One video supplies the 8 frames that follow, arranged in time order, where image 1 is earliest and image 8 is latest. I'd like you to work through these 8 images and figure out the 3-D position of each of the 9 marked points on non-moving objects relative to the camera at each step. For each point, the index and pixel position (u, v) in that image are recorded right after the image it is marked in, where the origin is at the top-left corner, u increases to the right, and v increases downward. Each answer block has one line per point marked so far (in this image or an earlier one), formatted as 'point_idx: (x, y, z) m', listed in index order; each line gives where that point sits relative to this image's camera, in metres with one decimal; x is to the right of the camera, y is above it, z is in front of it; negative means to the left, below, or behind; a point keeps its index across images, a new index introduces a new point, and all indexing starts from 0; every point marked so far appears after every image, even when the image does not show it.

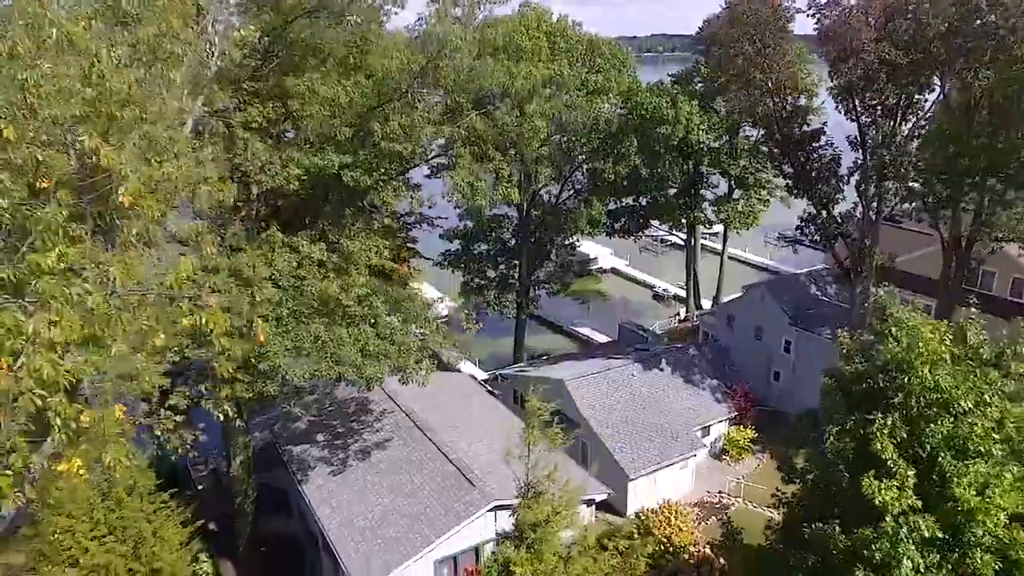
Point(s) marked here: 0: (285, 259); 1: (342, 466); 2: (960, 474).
0: (-5.2, +0.7, +16.7) m
1: (-4.6, -4.7, +19.5) m
2: (+6.0, -2.5, +9.8) m
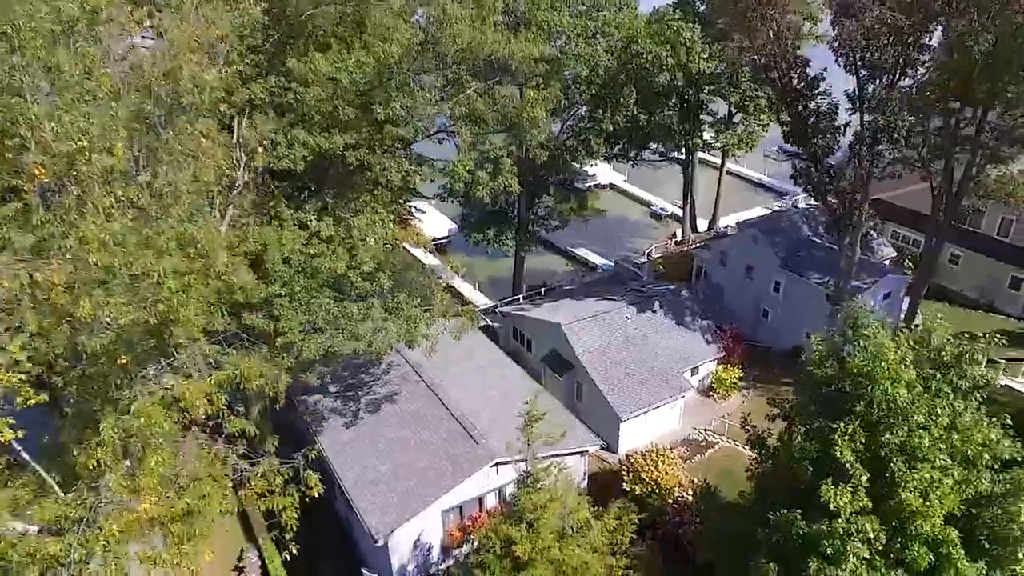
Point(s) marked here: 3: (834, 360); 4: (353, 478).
0: (-5.2, +1.2, +17.5) m
1: (-4.6, -3.7, +21.0) m
2: (+6.0, -2.9, +11.1) m
3: (+5.8, -1.4, +13.1) m
4: (-4.2, -5.0, +19.2) m
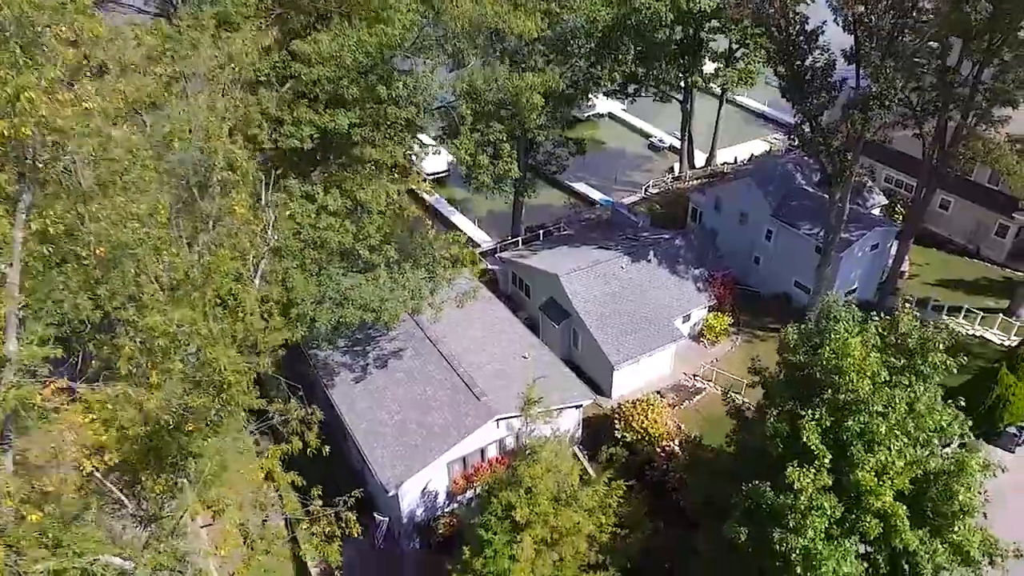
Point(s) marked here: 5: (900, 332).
0: (-5.2, +1.9, +18.3) m
1: (-4.6, -2.6, +22.4) m
2: (+6.0, -3.0, +12.5) m
3: (+5.8, -1.2, +14.3) m
4: (-4.2, -4.1, +20.7) m
5: (+7.6, -0.9, +14.2) m
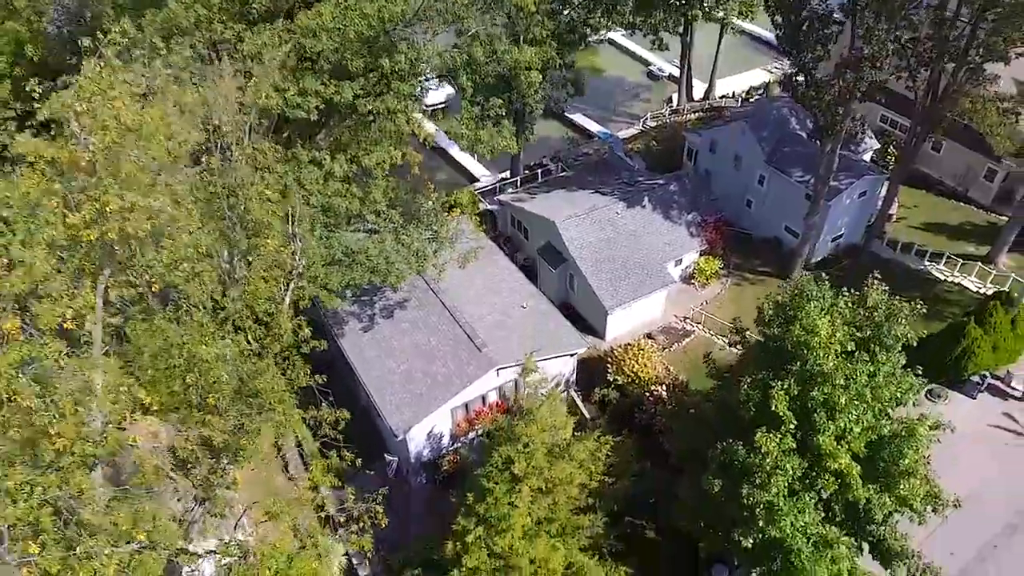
0: (-5.2, +2.9, +19.1) m
1: (-4.6, -1.1, +23.7) m
2: (+6.0, -2.7, +14.0) m
3: (+5.8, -0.7, +15.6) m
4: (-4.2, -2.8, +22.3) m
5: (+7.6, -0.4, +15.4) m
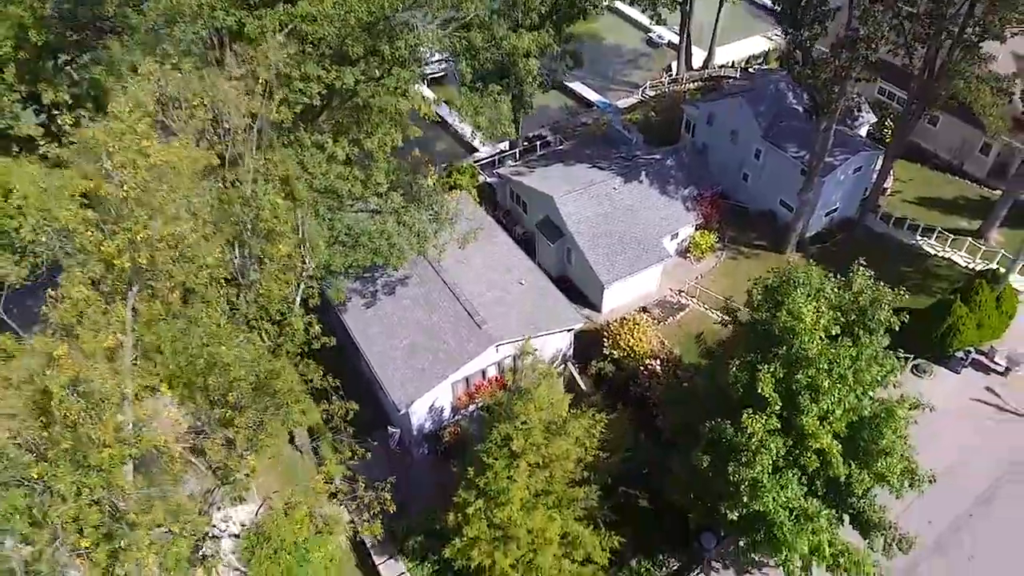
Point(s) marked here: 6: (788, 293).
0: (-5.3, +3.4, +19.5) m
1: (-4.7, -0.3, +24.3) m
2: (+6.0, -2.4, +14.7) m
3: (+5.7, -0.4, +16.2) m
4: (-4.3, -2.1, +23.0) m
5: (+7.5, -0.1, +16.0) m
6: (+6.0, -0.1, +15.8) m
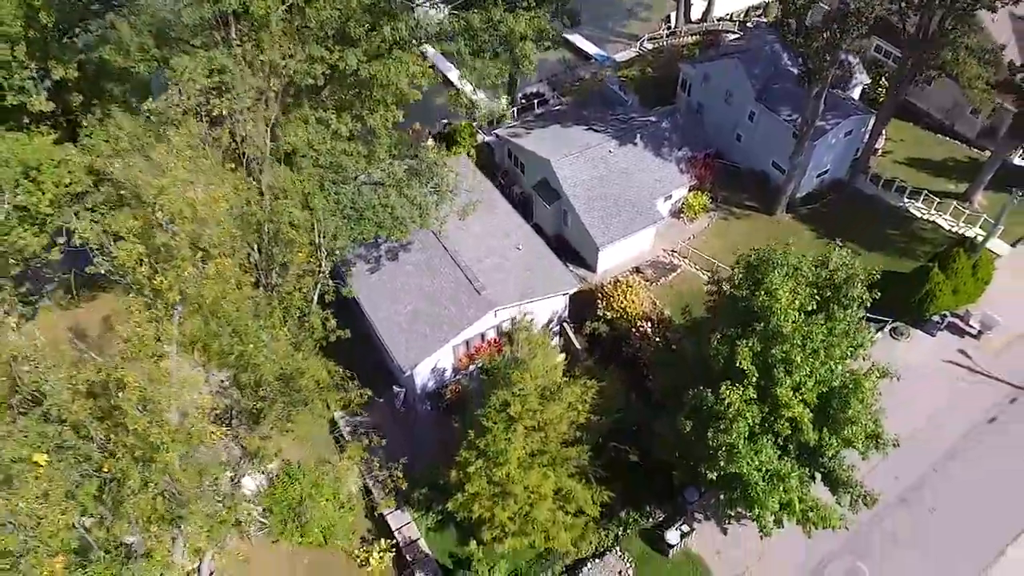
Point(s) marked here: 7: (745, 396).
0: (-5.3, +4.1, +20.3) m
1: (-4.8, +0.8, +25.4) m
2: (+5.9, -2.0, +16.0) m
3: (+5.7, +0.2, +17.3) m
4: (-4.4, -1.1, +24.1) m
5: (+7.5, +0.4, +17.1) m
6: (+5.9, +0.4, +16.9) m
7: (+5.2, -2.4, +16.2) m
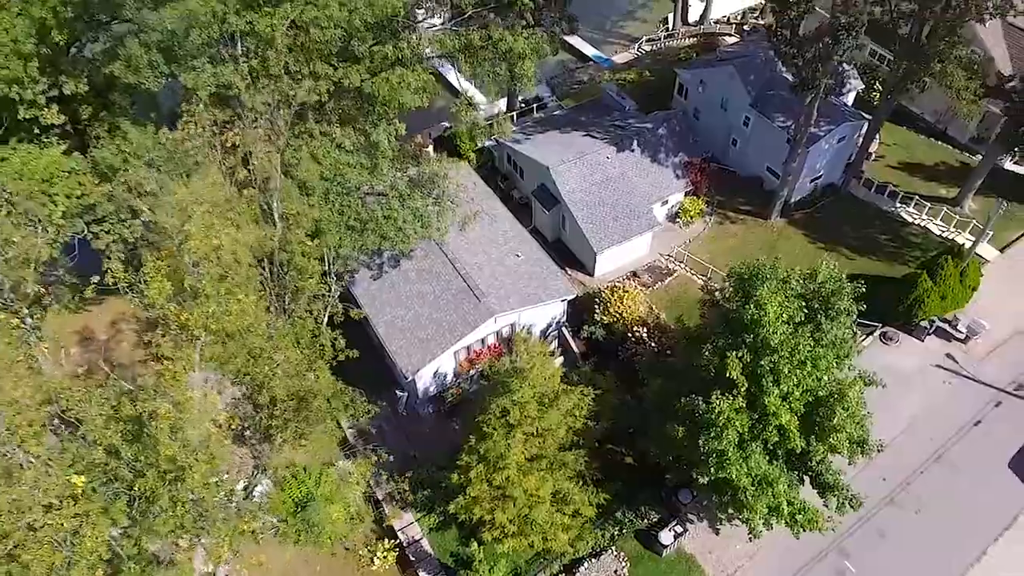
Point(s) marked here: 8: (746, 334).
0: (-5.4, +3.9, +20.9) m
1: (-4.8, +0.6, +26.0) m
2: (+5.9, -2.3, +16.7) m
3: (+5.7, -0.1, +17.9) m
4: (-4.4, -1.3, +24.8) m
5: (+7.4, +0.1, +17.7) m
6: (+5.9, +0.1, +17.5) m
7: (+5.2, -2.7, +16.9) m
8: (+5.6, -1.1, +17.2) m
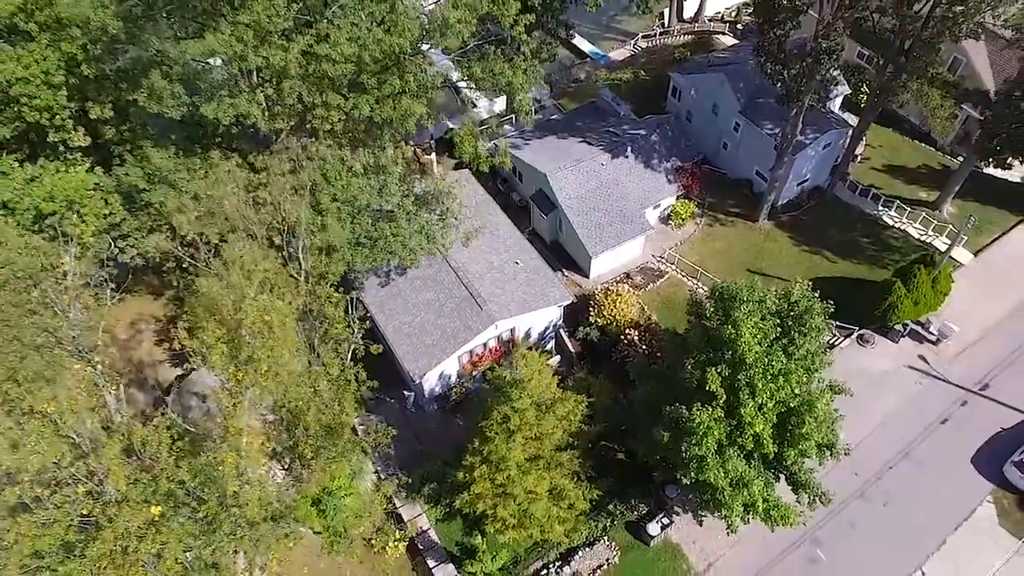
0: (-5.4, +3.4, +22.4) m
1: (-4.8, +0.4, +27.6) m
2: (+5.9, -2.9, +18.4) m
3: (+5.6, -0.6, +19.6) m
4: (-4.4, -1.6, +26.5) m
5: (+7.4, -0.4, +19.4) m
6: (+5.9, -0.4, +19.2) m
7: (+5.2, -3.3, +18.6) m
8: (+5.6, -1.6, +18.9) m
